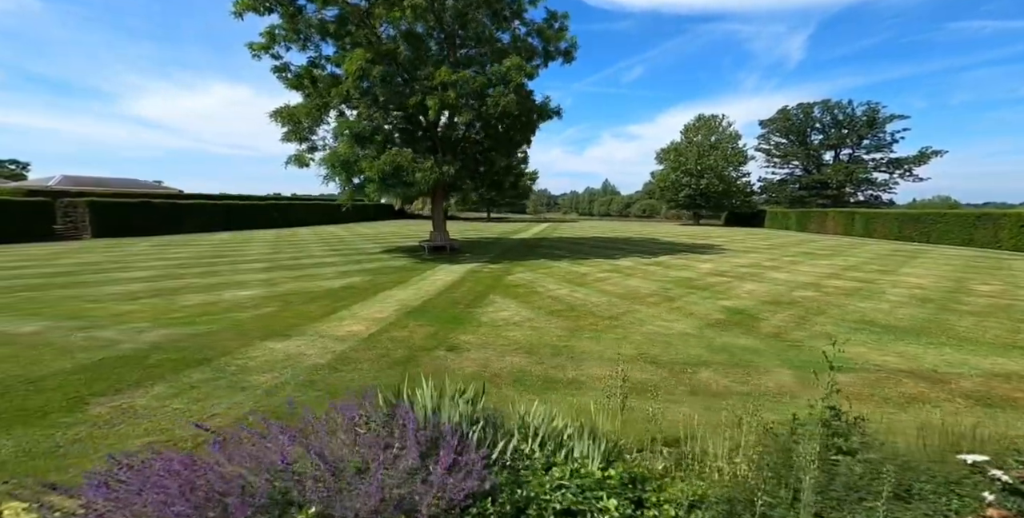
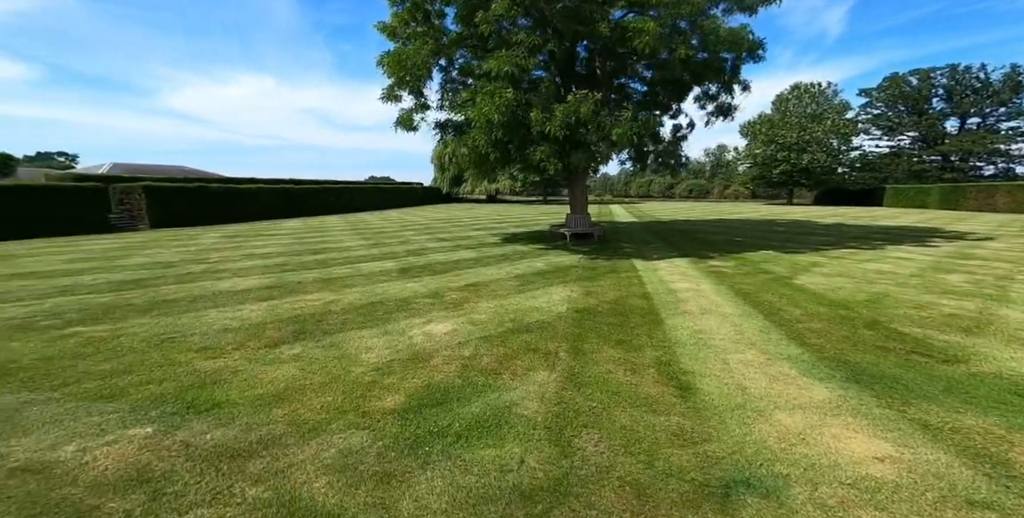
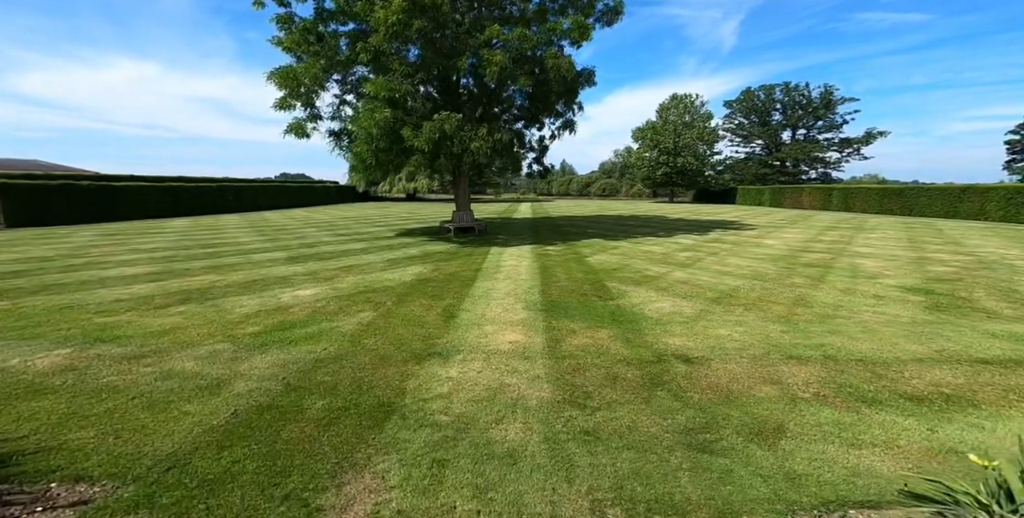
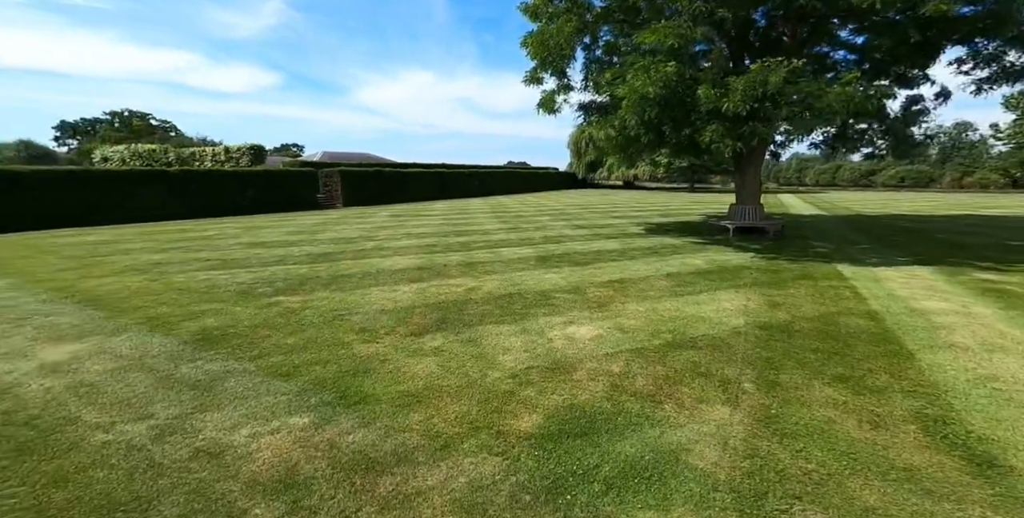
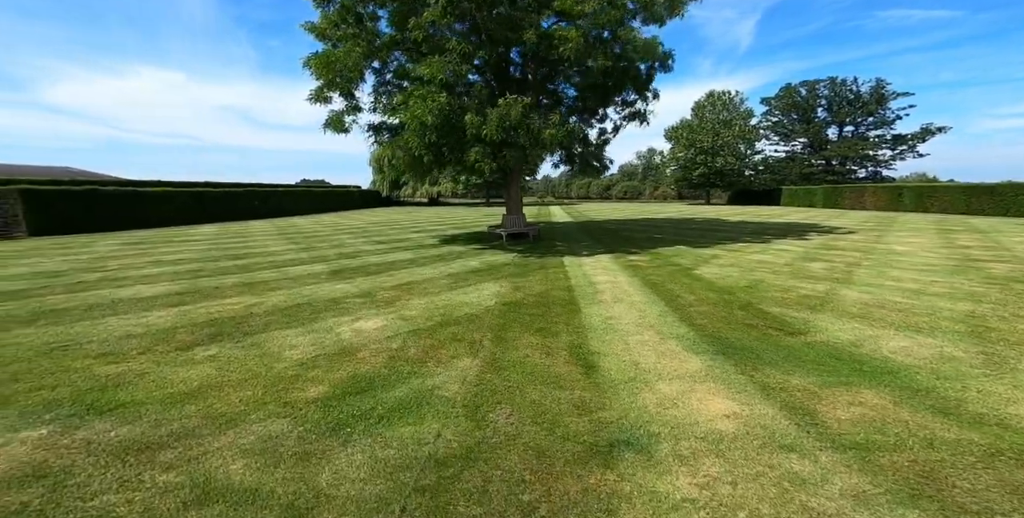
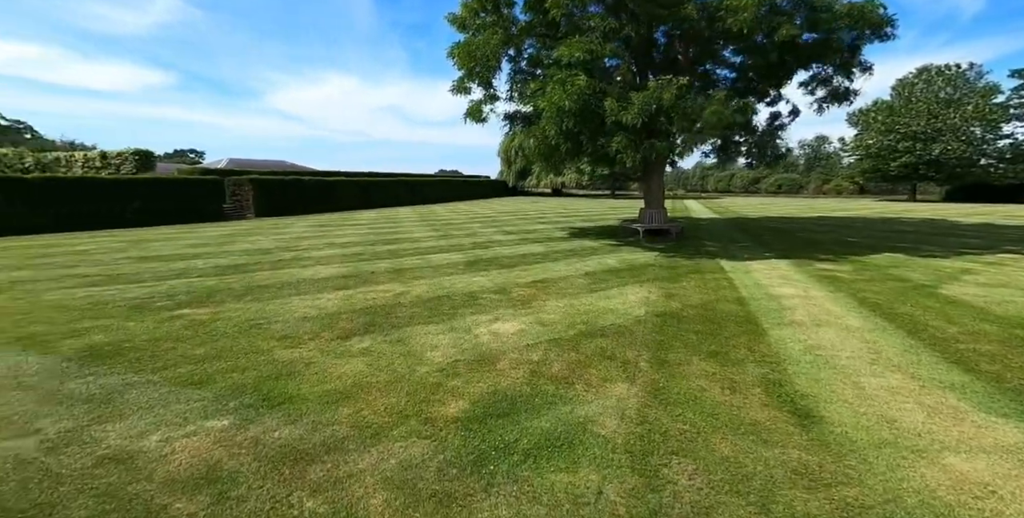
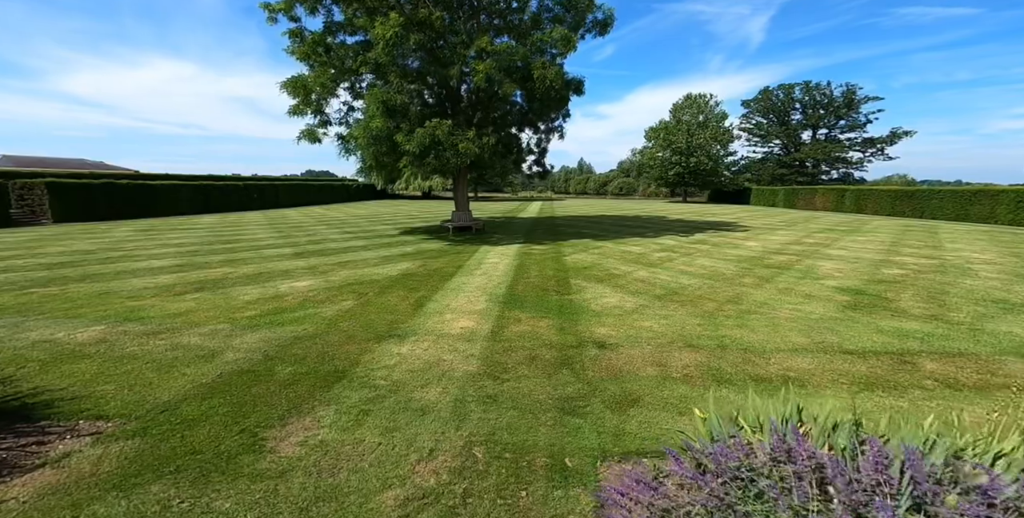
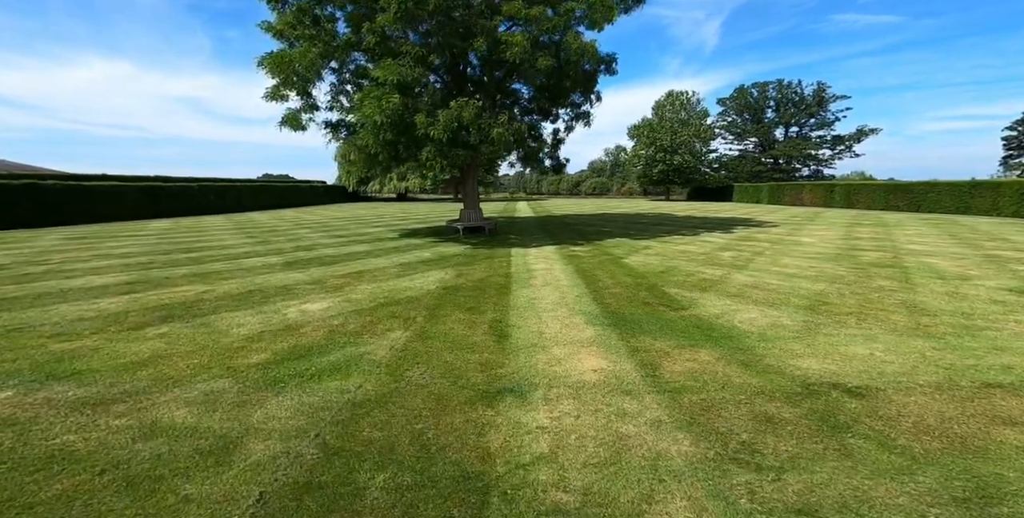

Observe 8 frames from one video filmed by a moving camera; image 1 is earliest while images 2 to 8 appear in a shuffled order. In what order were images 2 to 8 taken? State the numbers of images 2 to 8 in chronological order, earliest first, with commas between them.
7, 3, 8, 5, 2, 6, 4
